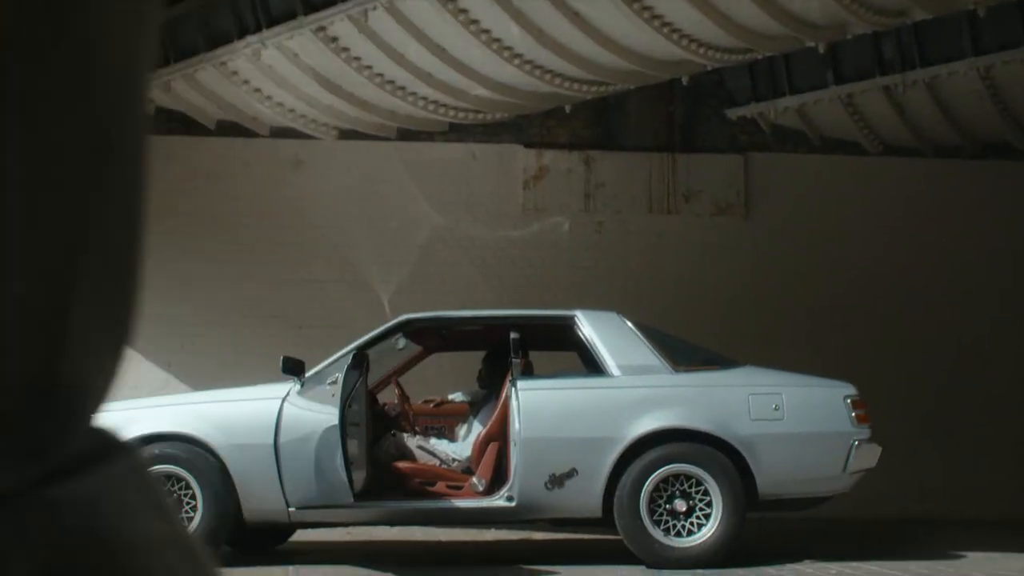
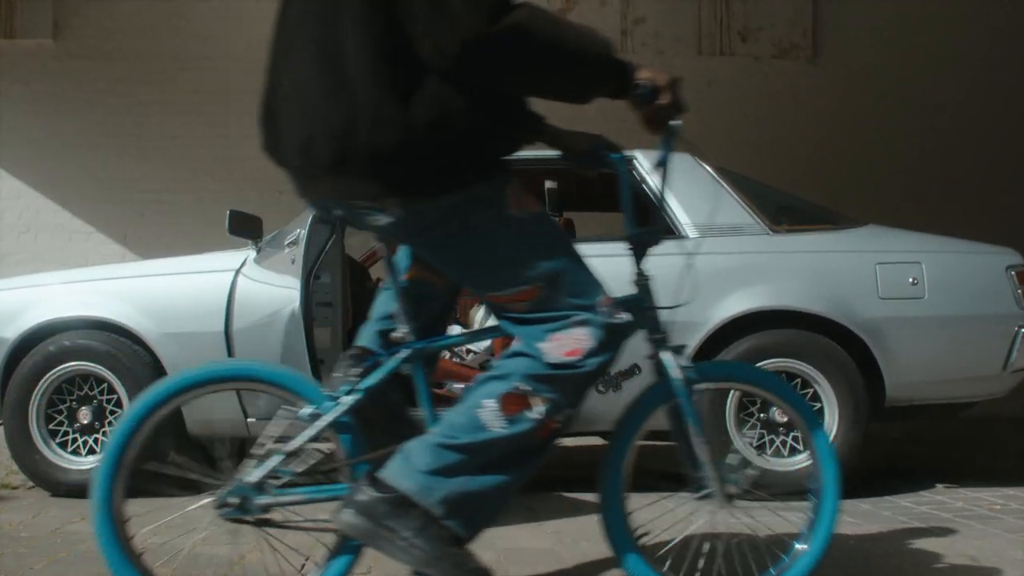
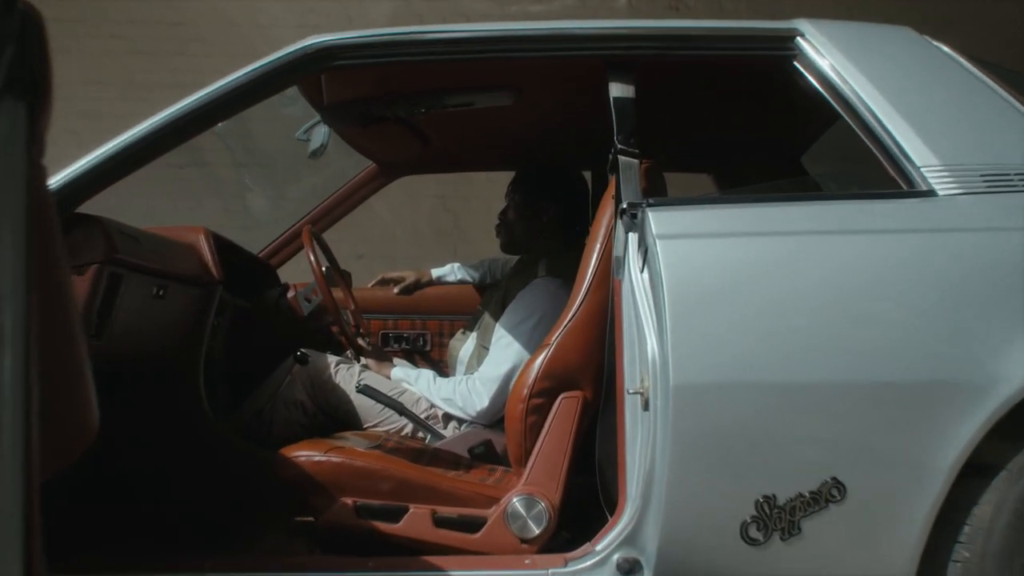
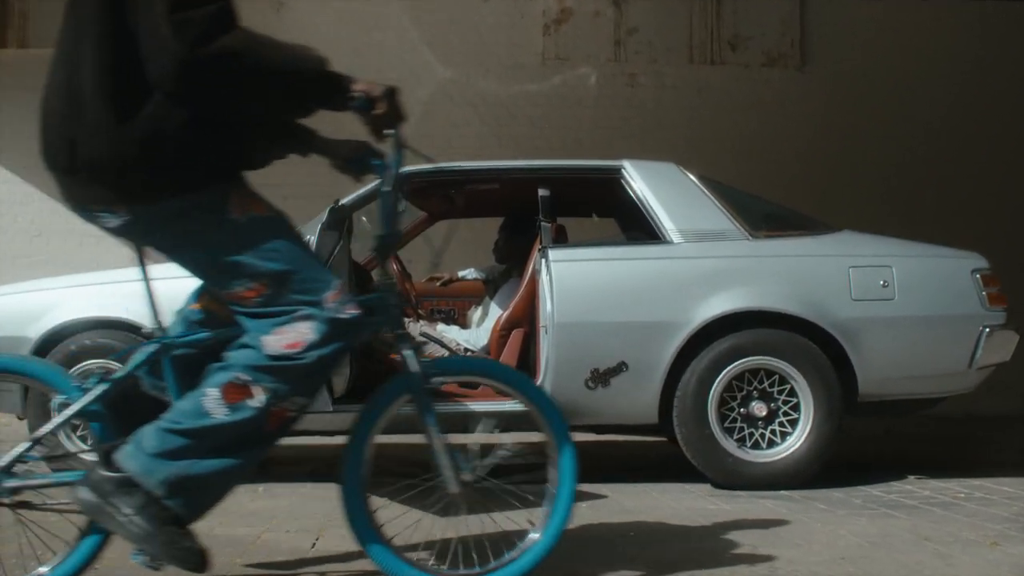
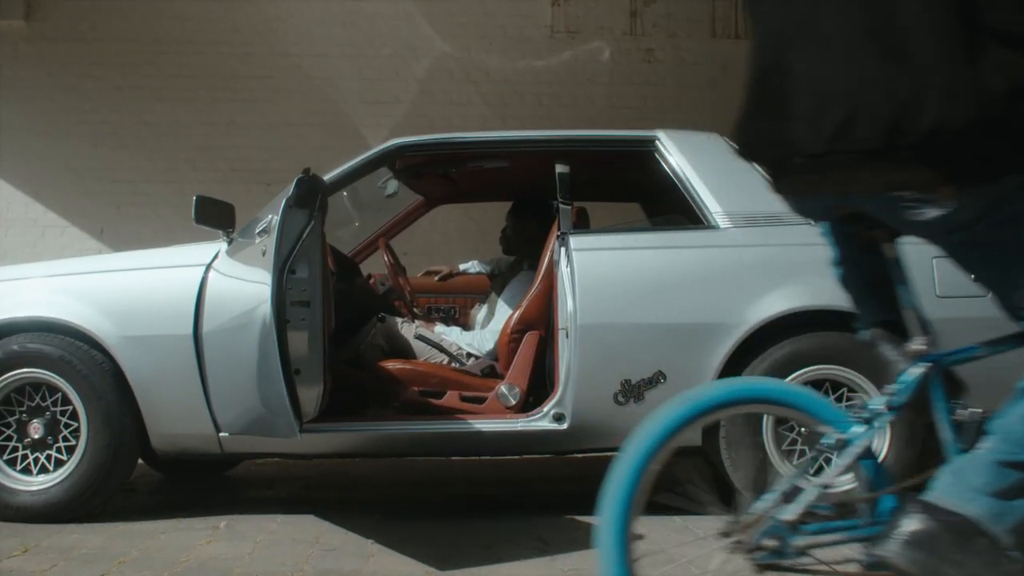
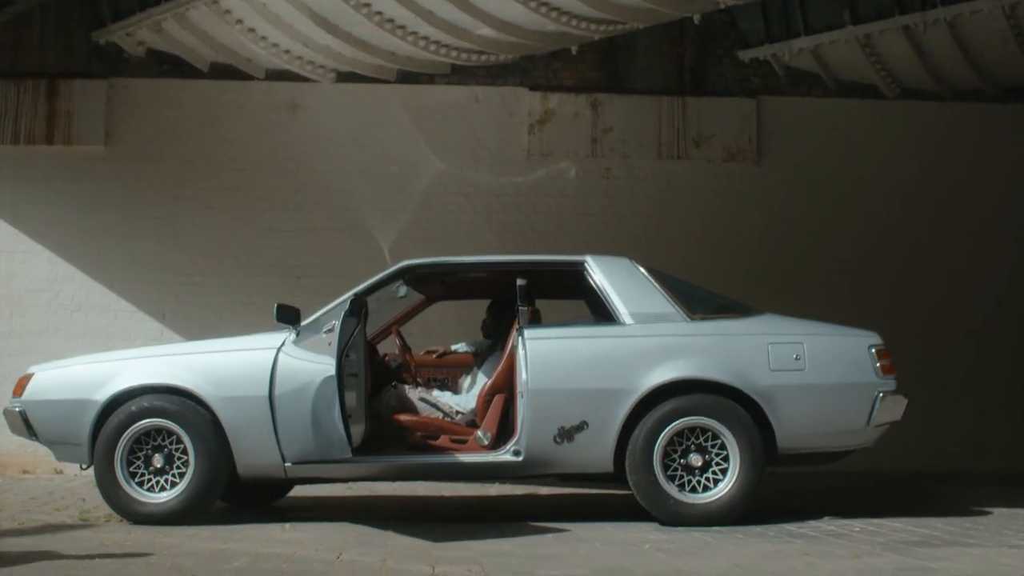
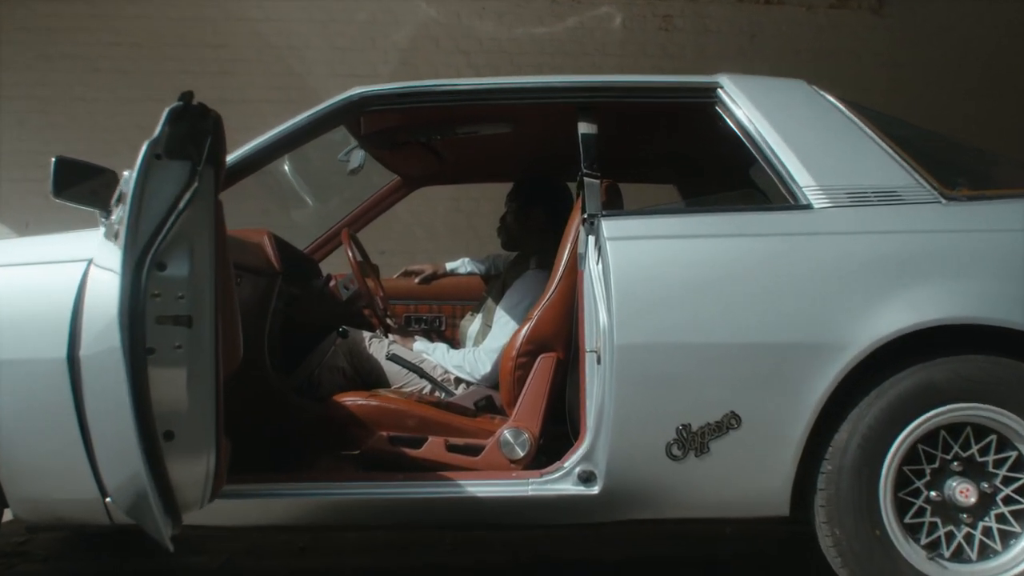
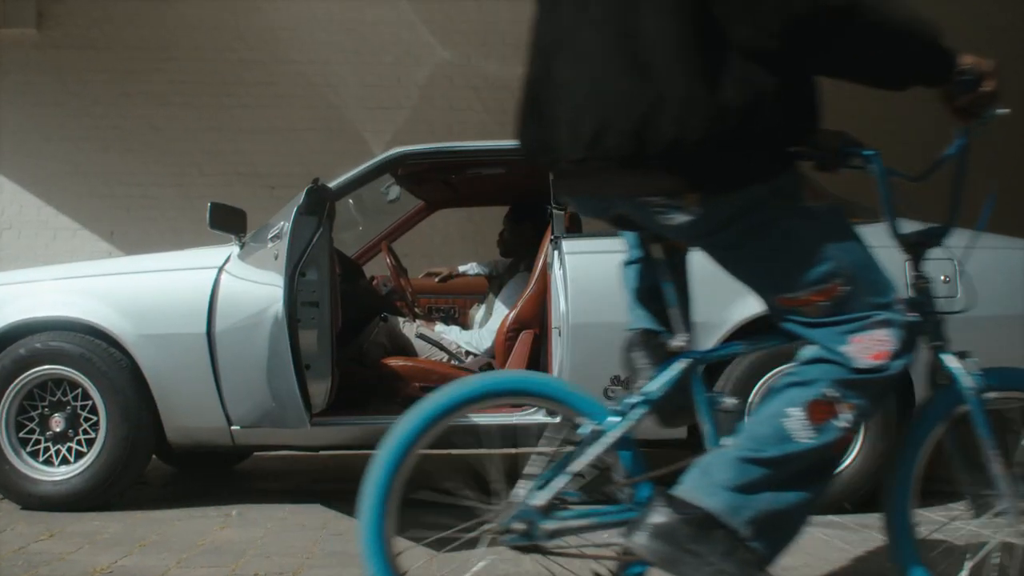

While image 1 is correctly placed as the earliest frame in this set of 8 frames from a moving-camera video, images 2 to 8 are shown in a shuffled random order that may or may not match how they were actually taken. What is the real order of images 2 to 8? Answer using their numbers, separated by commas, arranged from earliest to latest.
6, 4, 2, 8, 5, 7, 3
